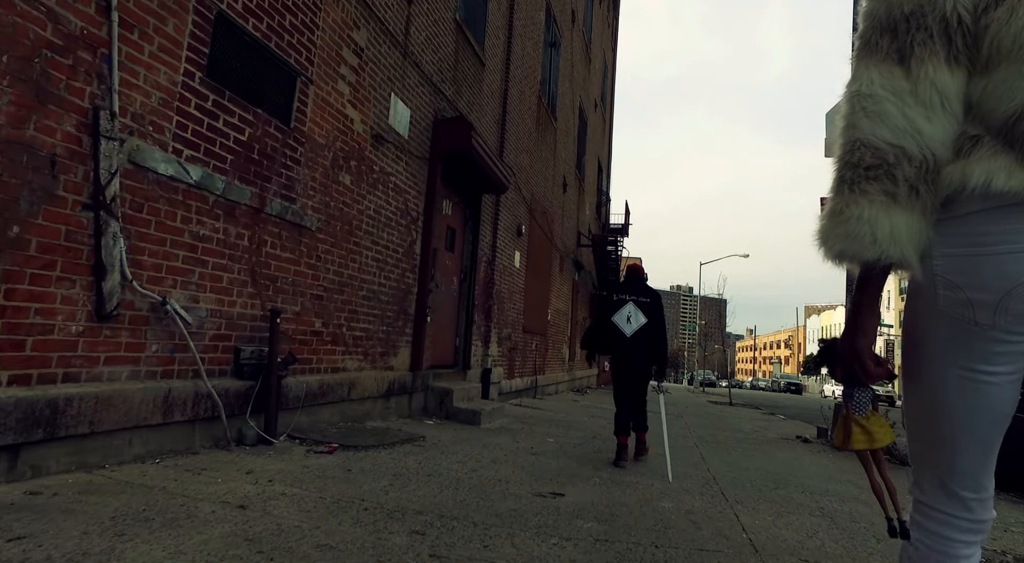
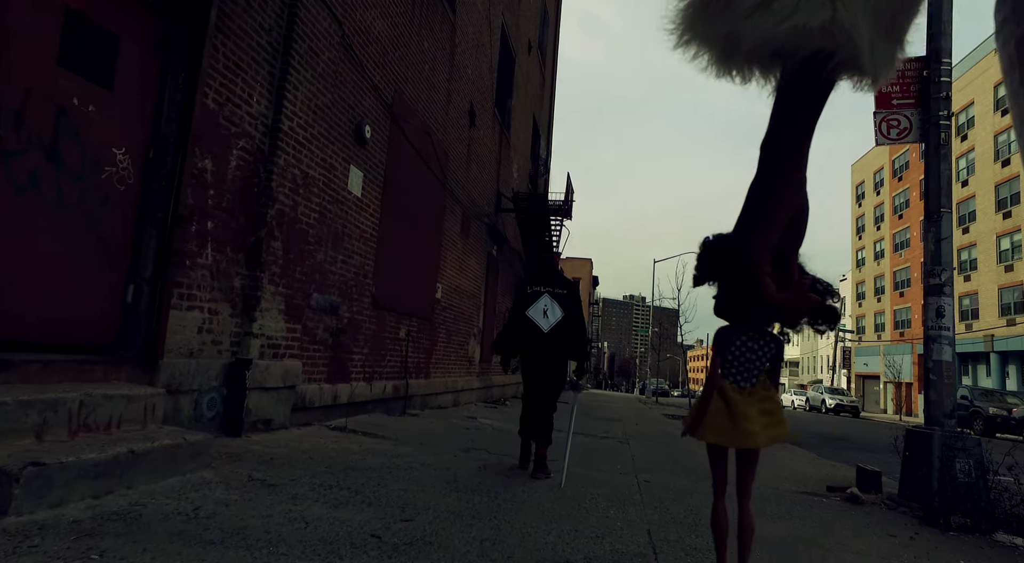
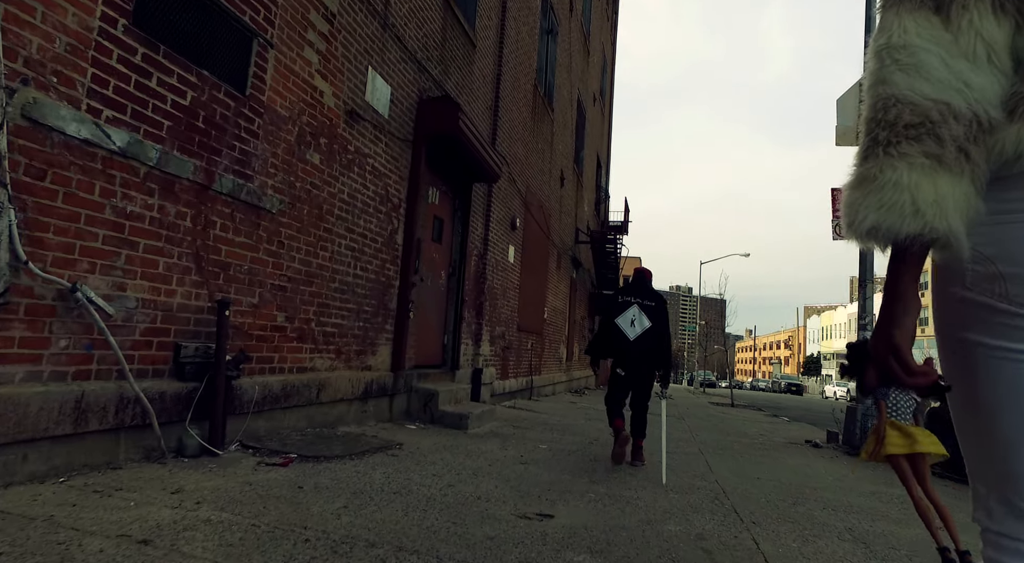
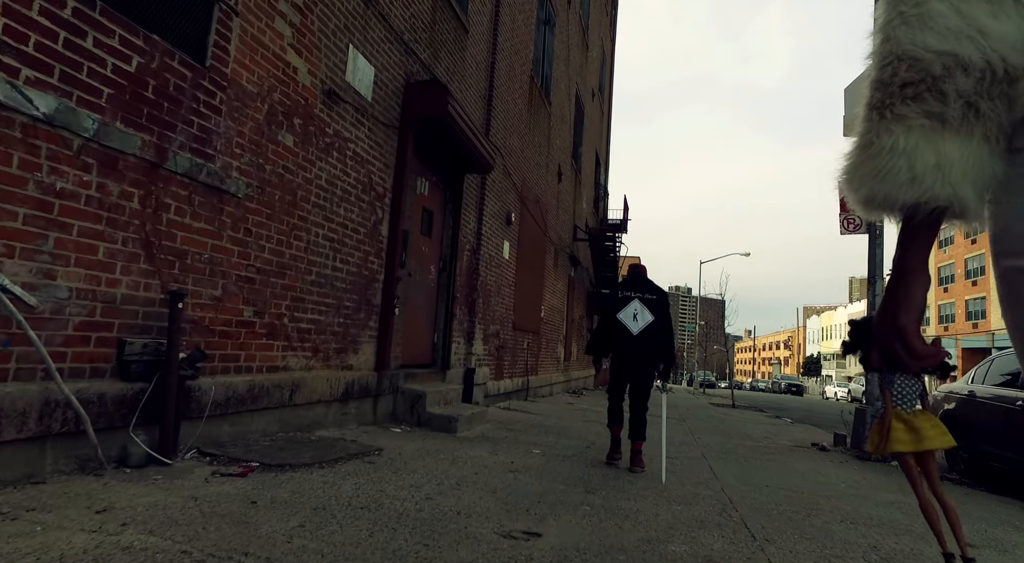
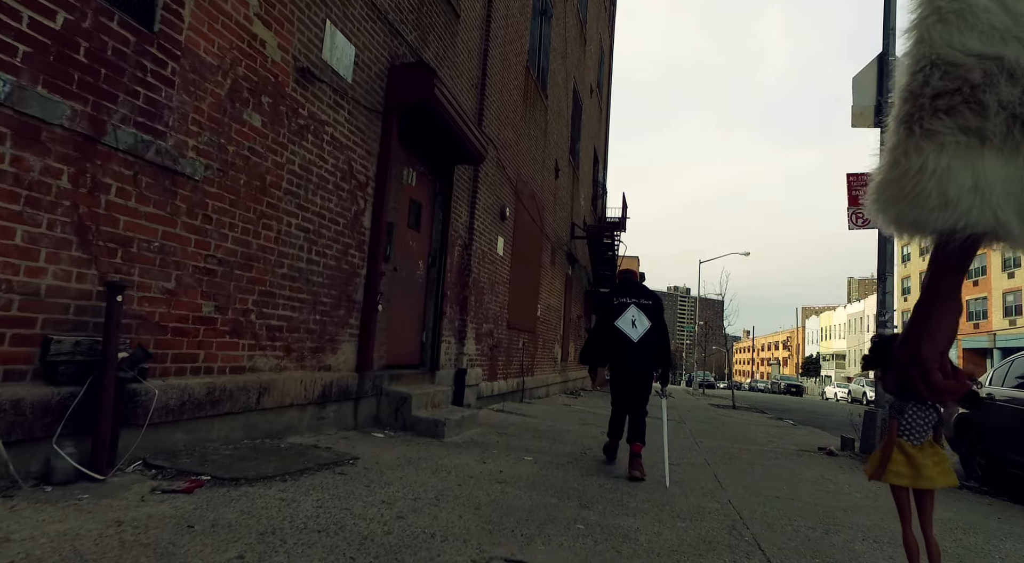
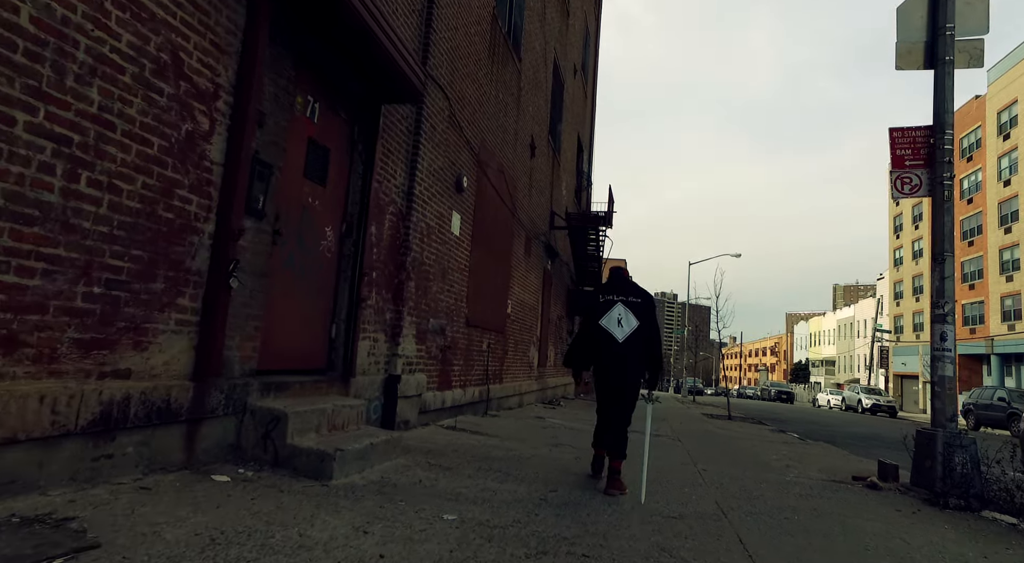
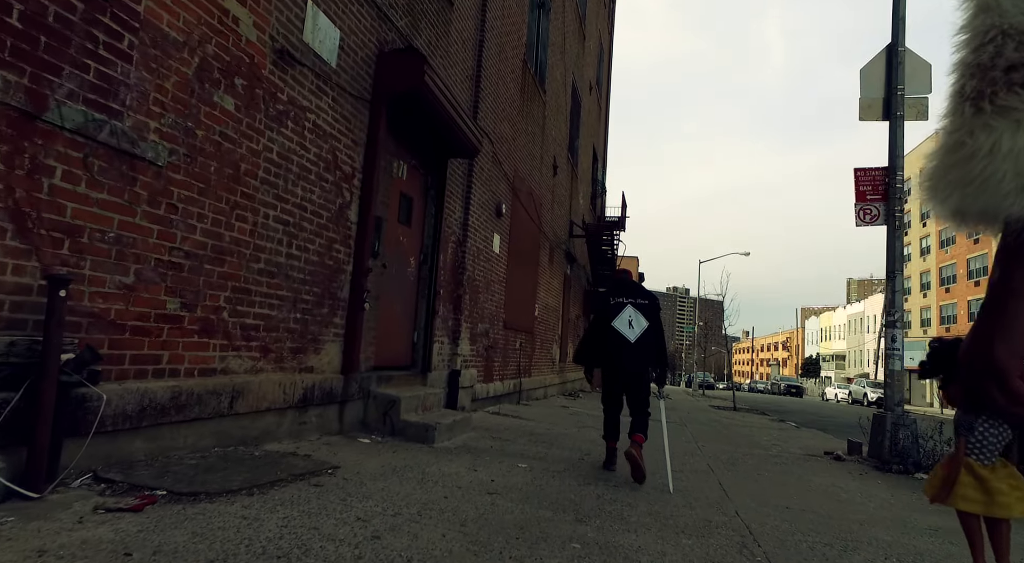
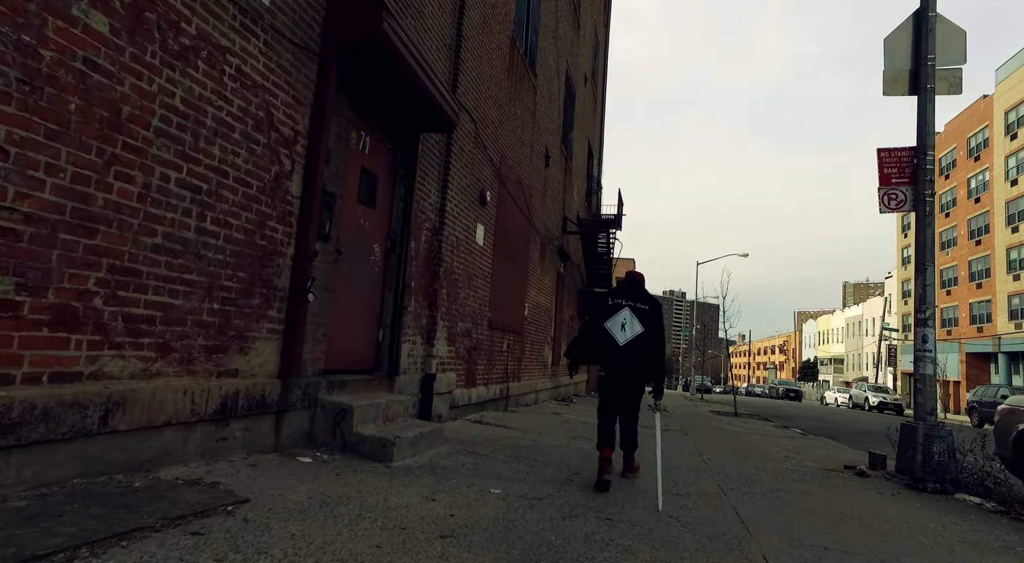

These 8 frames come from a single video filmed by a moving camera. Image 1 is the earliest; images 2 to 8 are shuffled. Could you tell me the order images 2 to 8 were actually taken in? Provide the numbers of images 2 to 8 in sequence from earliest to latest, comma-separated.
3, 4, 5, 7, 8, 6, 2
